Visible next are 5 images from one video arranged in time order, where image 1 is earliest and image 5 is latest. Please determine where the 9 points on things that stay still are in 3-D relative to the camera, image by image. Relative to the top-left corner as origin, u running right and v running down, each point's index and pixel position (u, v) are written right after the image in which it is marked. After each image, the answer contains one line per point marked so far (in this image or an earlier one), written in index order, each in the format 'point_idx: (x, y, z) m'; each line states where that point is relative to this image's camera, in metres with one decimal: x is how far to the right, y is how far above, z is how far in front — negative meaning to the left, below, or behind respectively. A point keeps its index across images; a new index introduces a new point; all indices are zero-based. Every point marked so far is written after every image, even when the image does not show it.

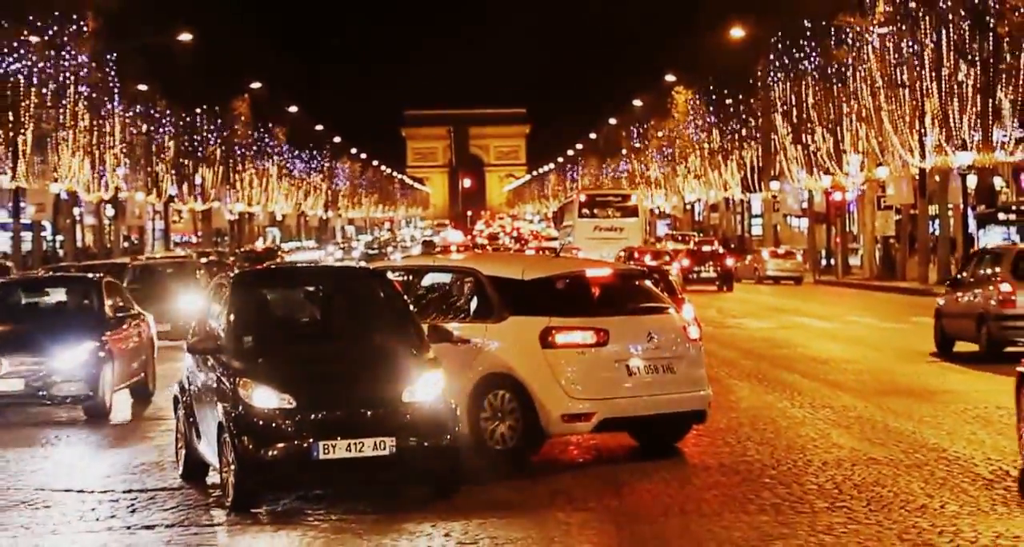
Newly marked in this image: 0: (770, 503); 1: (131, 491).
0: (+1.1, -1.0, +10.7) m
1: (-1.6, -1.0, +11.0) m
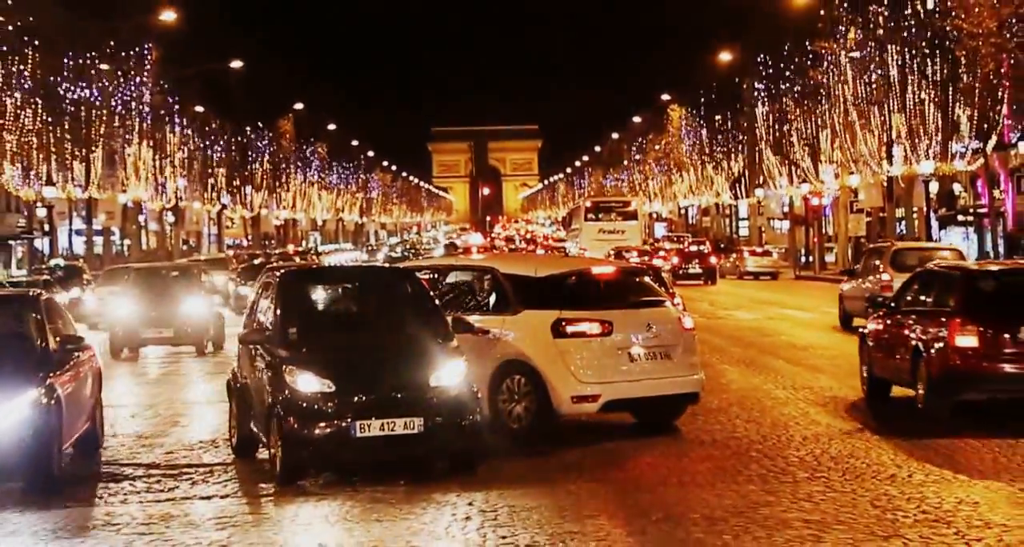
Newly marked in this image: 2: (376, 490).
0: (+1.2, -0.9, +12.1) m
1: (-1.6, -1.0, +12.4) m
2: (-0.6, -1.0, +12.0) m
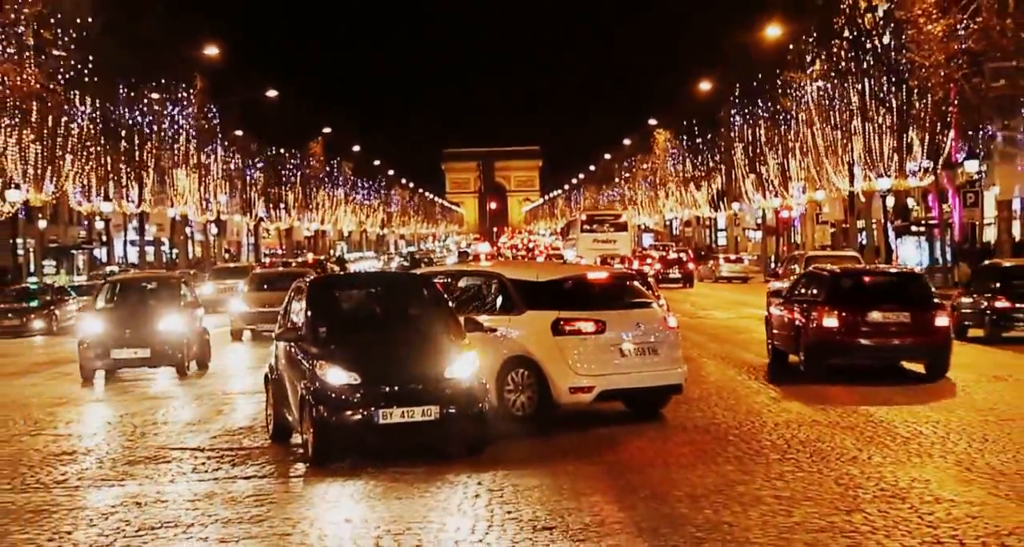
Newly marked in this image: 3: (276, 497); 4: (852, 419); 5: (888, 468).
0: (+1.2, -1.0, +13.6) m
1: (-1.5, -1.0, +13.9) m
2: (-0.6, -1.0, +13.5) m
3: (-1.2, -1.1, +13.1) m
4: (+1.9, -0.8, +14.5) m
5: (+1.9, -1.0, +13.2) m
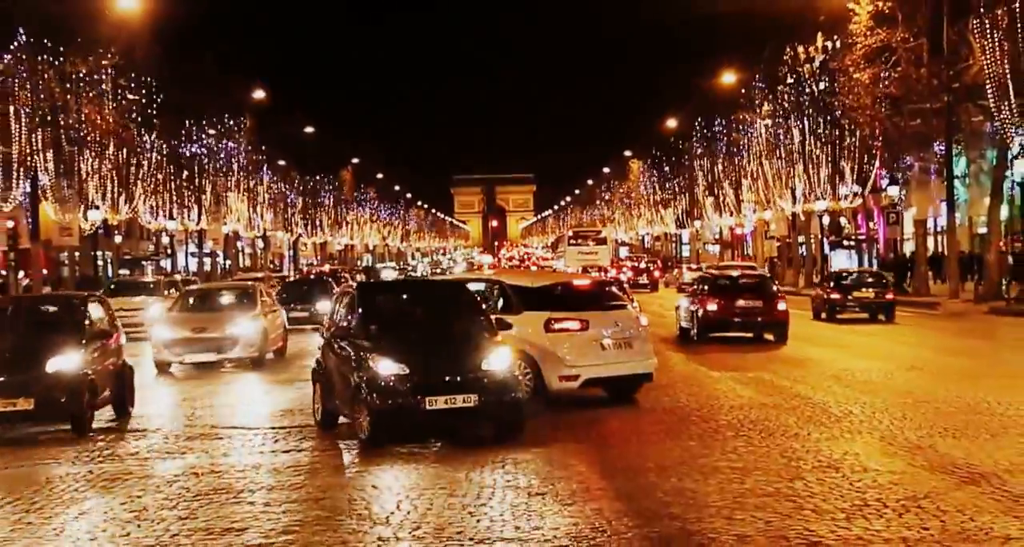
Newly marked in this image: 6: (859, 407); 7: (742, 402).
0: (+1.2, -1.0, +16.2) m
1: (-1.6, -1.0, +16.5) m
2: (-0.6, -1.1, +16.1) m
3: (-1.2, -1.2, +15.7) m
4: (+1.9, -0.9, +17.1) m
5: (+1.9, -1.1, +15.8) m
6: (+2.3, -0.9, +16.8) m
7: (+1.6, -0.9, +17.1) m
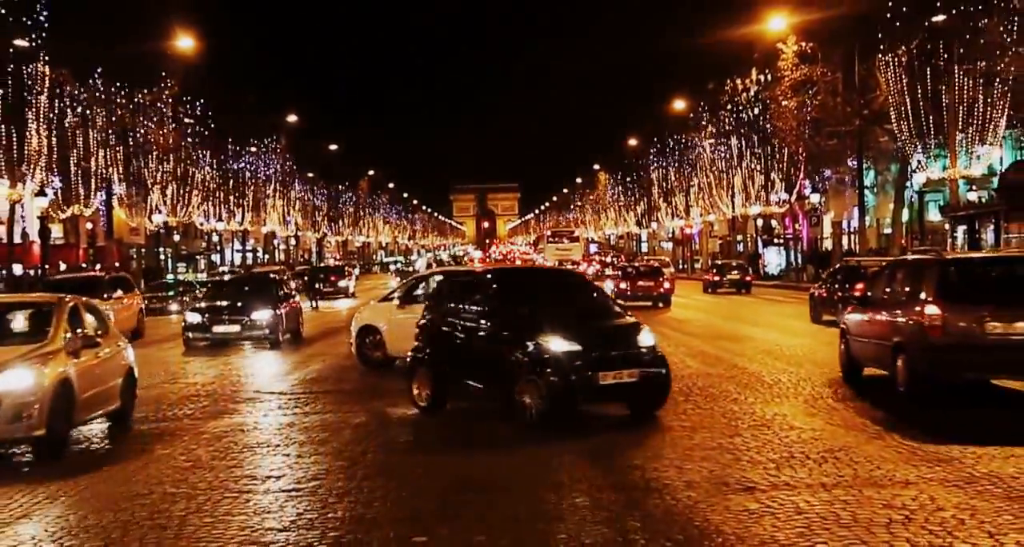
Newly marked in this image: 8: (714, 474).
0: (+1.1, -1.0, +19.5) m
1: (-1.6, -1.0, +19.9) m
2: (-0.7, -1.0, +19.5) m
3: (-1.3, -1.1, +19.0) m
4: (+1.8, -0.8, +20.5) m
5: (+1.9, -1.0, +19.2) m
6: (+2.2, -0.8, +20.2) m
7: (+1.5, -0.8, +20.5) m
8: (+1.3, -1.3, +16.7) m
